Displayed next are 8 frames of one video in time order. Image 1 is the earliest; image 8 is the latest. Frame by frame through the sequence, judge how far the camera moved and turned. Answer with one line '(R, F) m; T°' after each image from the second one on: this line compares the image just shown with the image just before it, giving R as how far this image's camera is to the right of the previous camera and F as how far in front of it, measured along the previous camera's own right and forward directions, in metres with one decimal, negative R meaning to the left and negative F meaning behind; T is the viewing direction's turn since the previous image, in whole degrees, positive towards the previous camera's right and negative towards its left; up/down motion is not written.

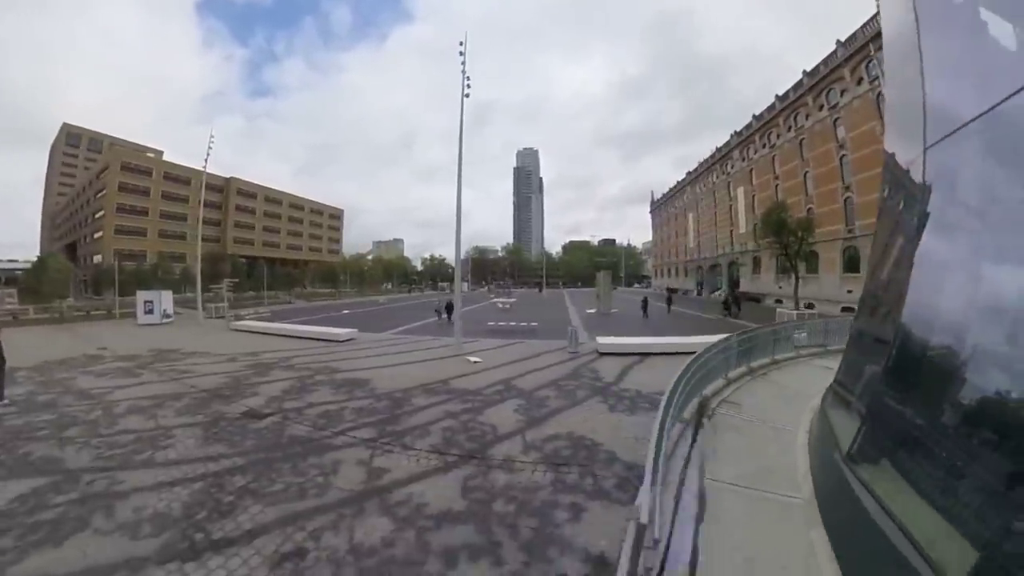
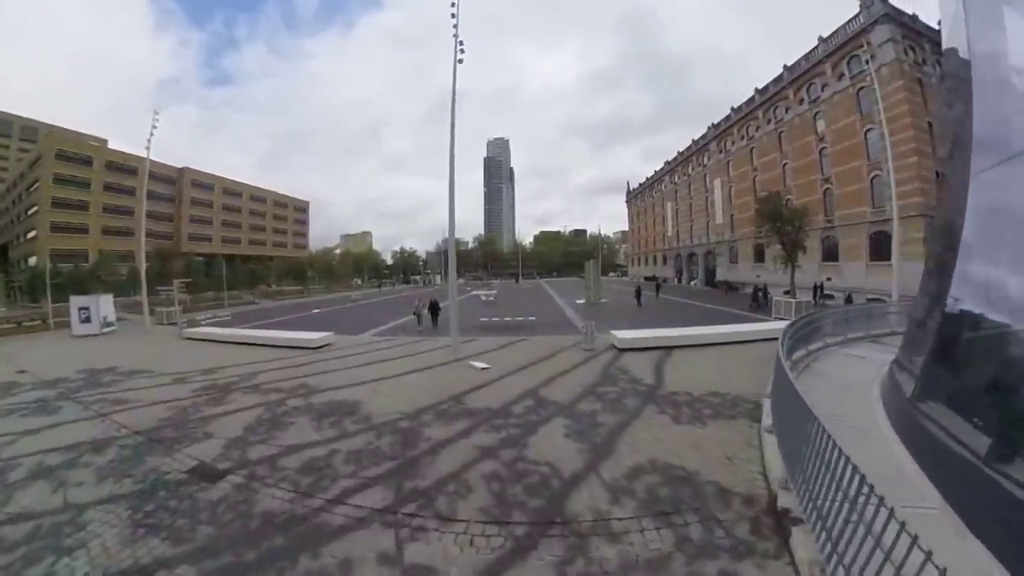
(-0.9, +1.7) m; +4°
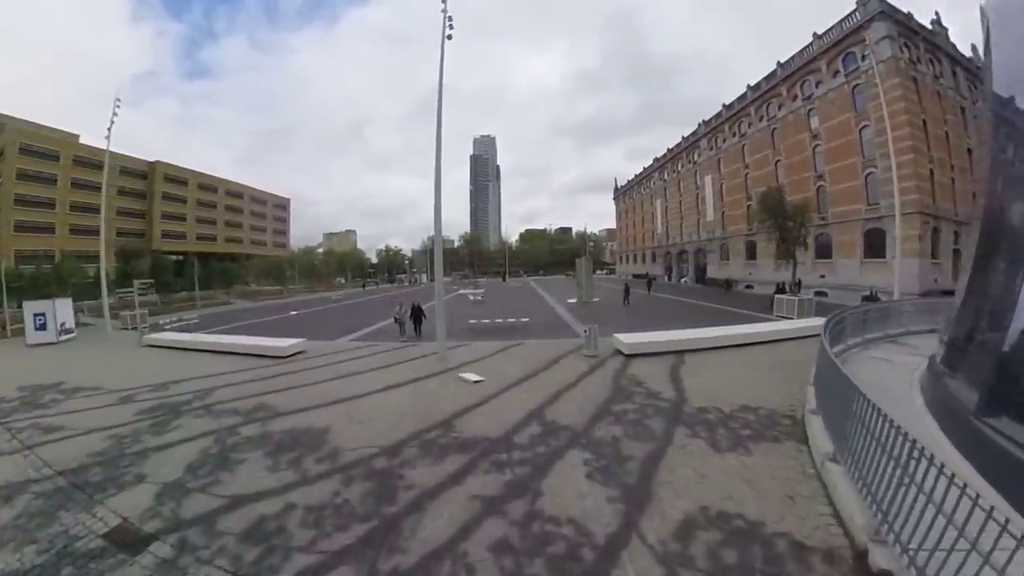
(-0.2, +1.3) m; +2°
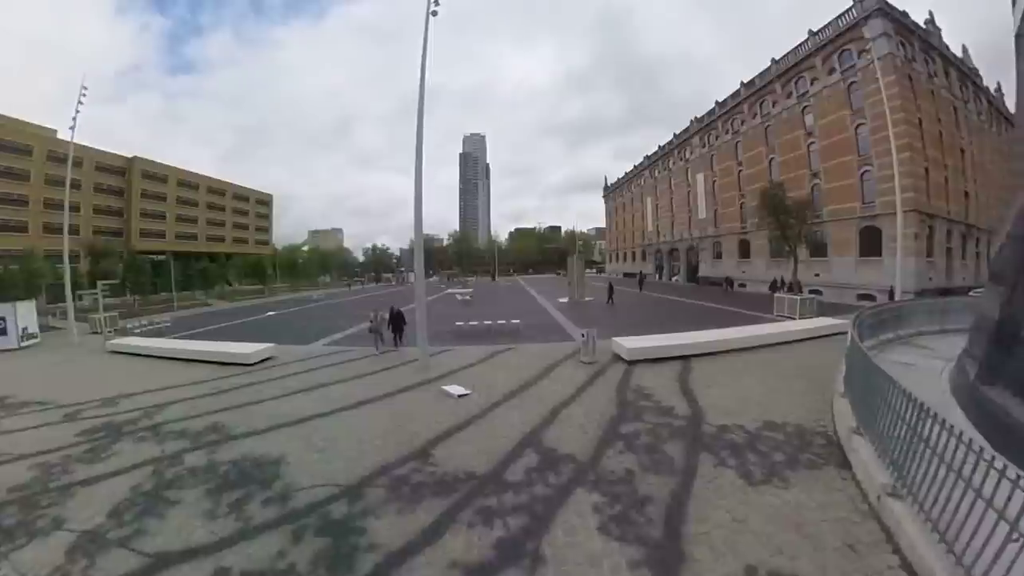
(0.0, +1.1) m; +1°
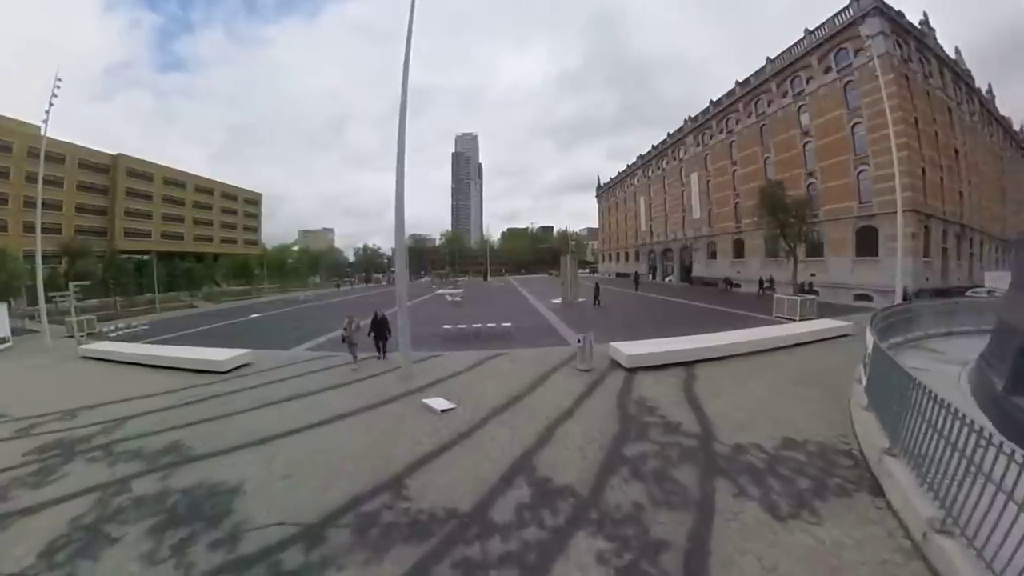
(0.0, +0.7) m; +1°
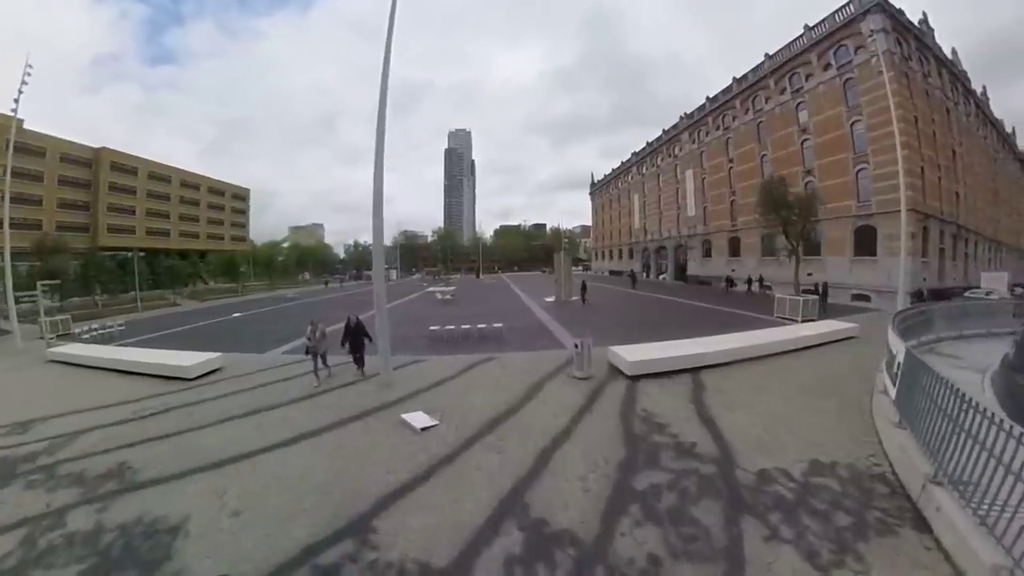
(0.0, +0.8) m; +1°
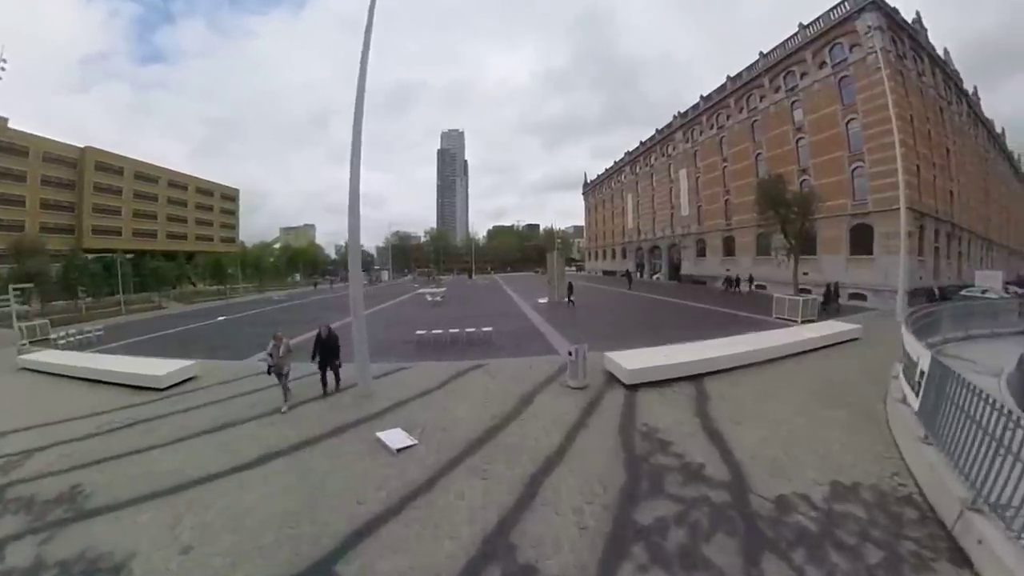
(+0.1, +0.6) m; +1°
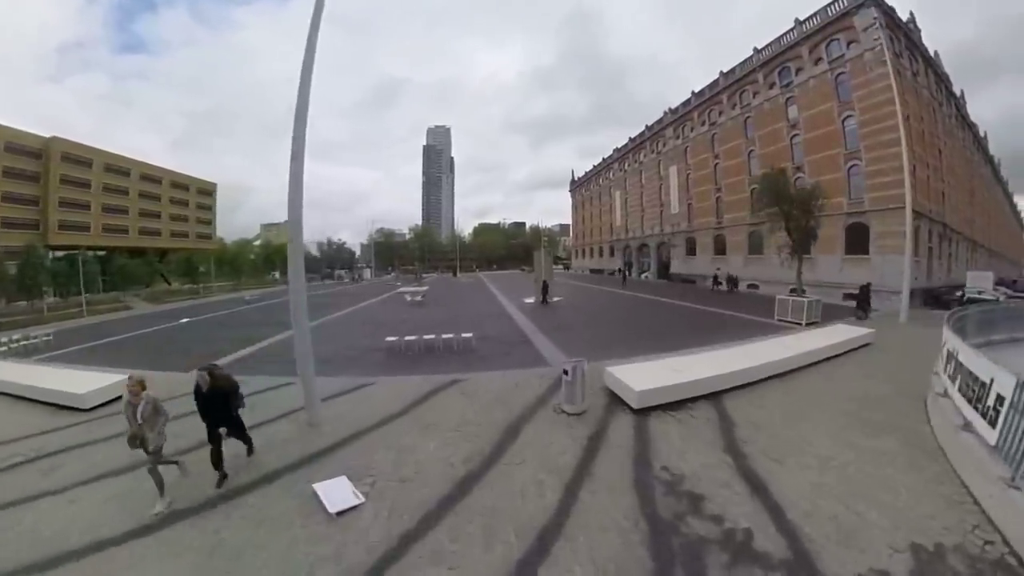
(0.0, +1.3) m; +2°
